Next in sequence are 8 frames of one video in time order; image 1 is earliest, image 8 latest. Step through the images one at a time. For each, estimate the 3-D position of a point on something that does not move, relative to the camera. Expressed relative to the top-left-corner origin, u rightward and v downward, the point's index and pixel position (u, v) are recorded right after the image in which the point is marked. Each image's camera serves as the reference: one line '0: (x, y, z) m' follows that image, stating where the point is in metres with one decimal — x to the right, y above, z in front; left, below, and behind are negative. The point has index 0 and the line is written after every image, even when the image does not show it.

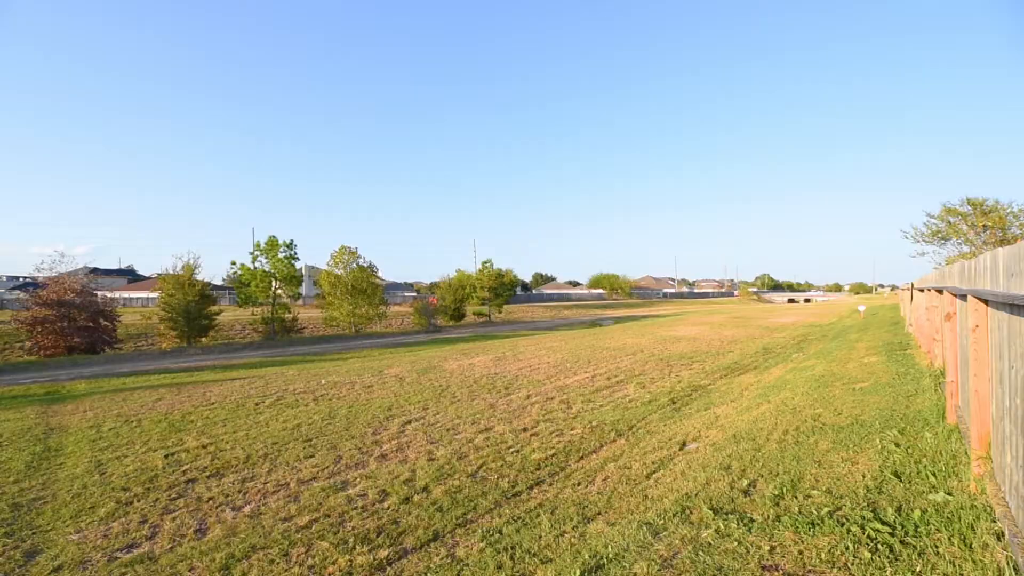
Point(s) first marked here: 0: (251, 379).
0: (-6.8, -2.5, +11.4) m
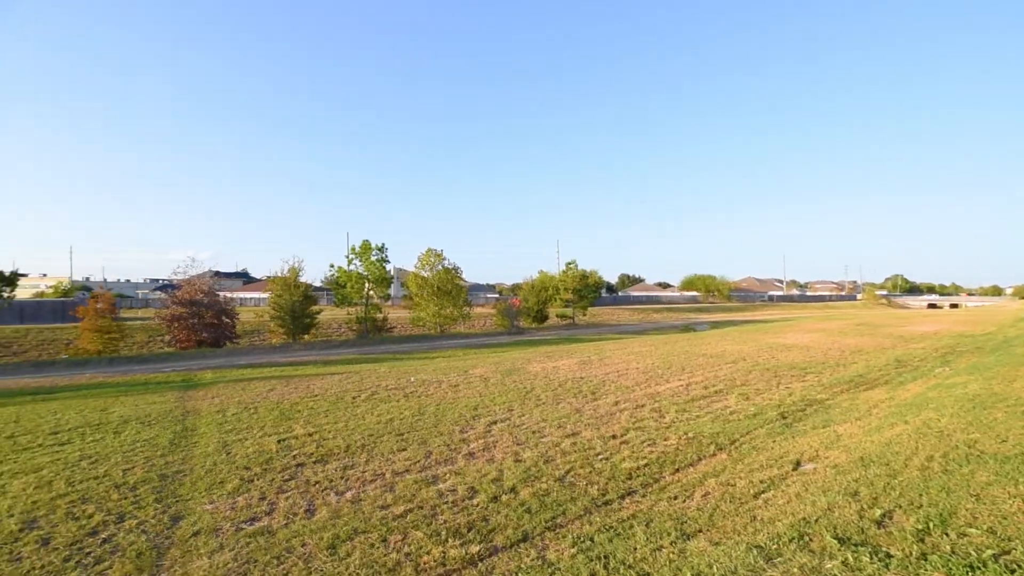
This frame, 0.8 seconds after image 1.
0: (-4.7, -2.5, +12.2) m
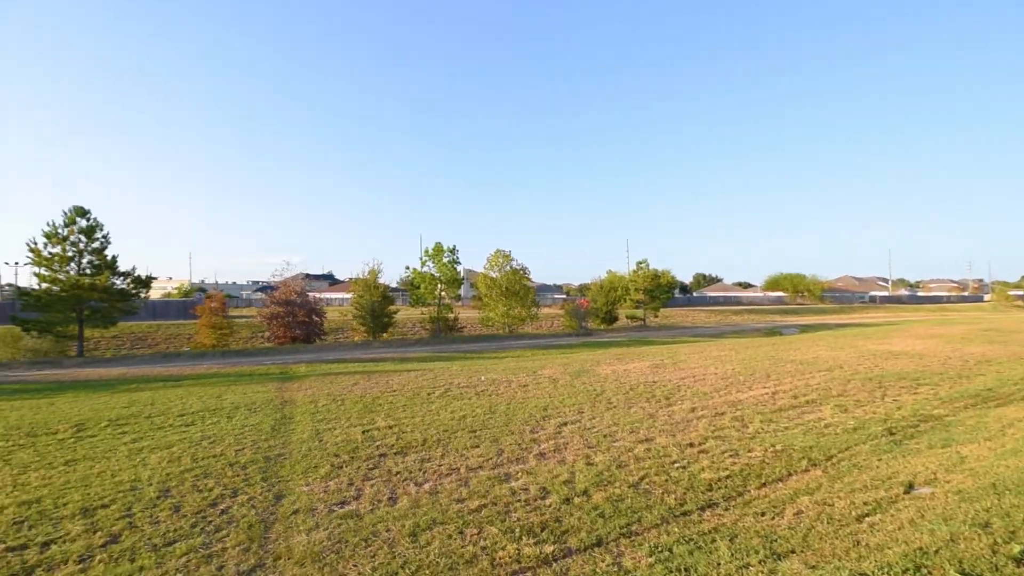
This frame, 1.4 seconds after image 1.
0: (-2.7, -2.5, +12.8) m
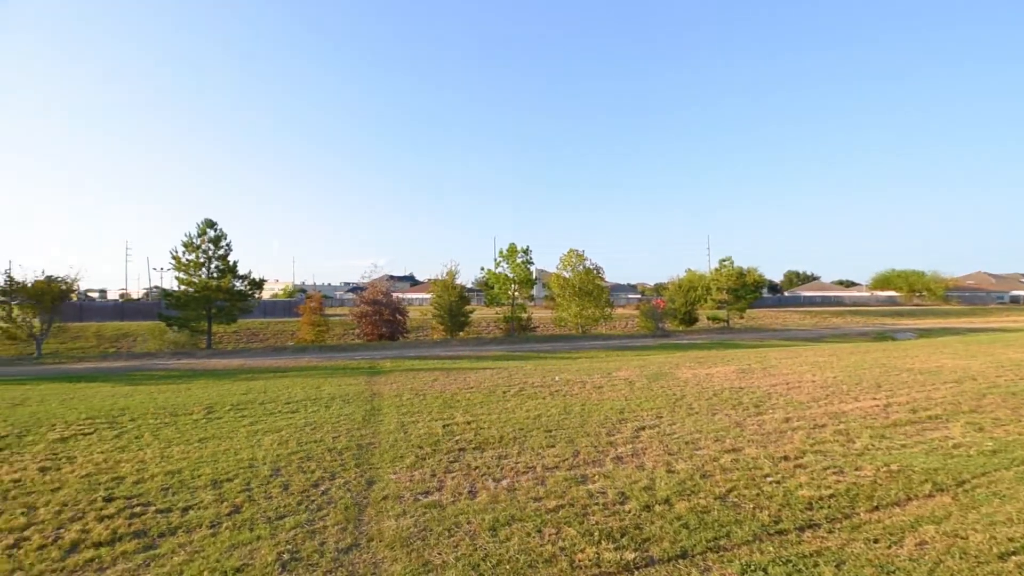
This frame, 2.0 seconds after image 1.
0: (-0.5, -2.5, +13.1) m
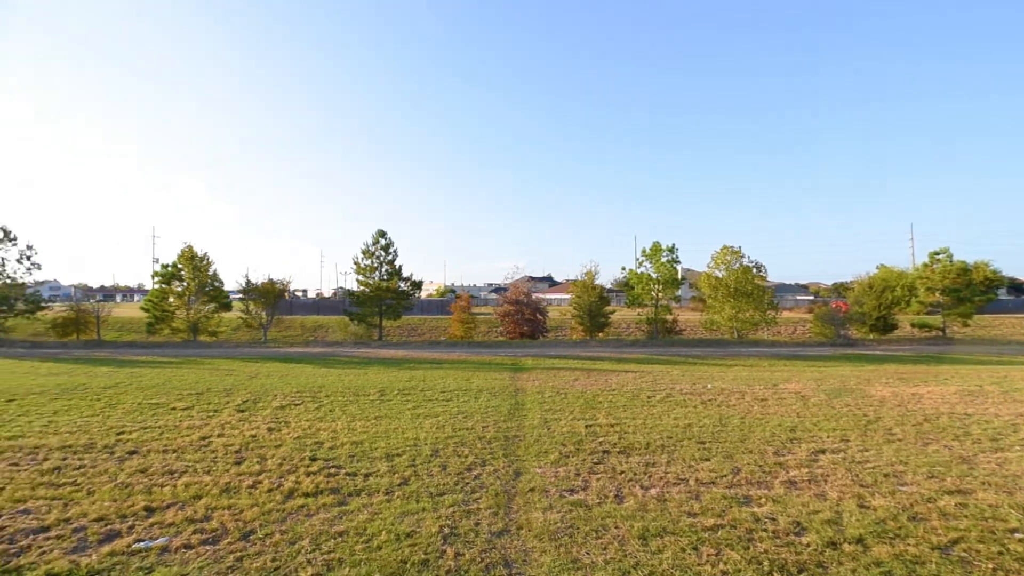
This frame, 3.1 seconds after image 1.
0: (+3.7, -2.6, +12.6) m
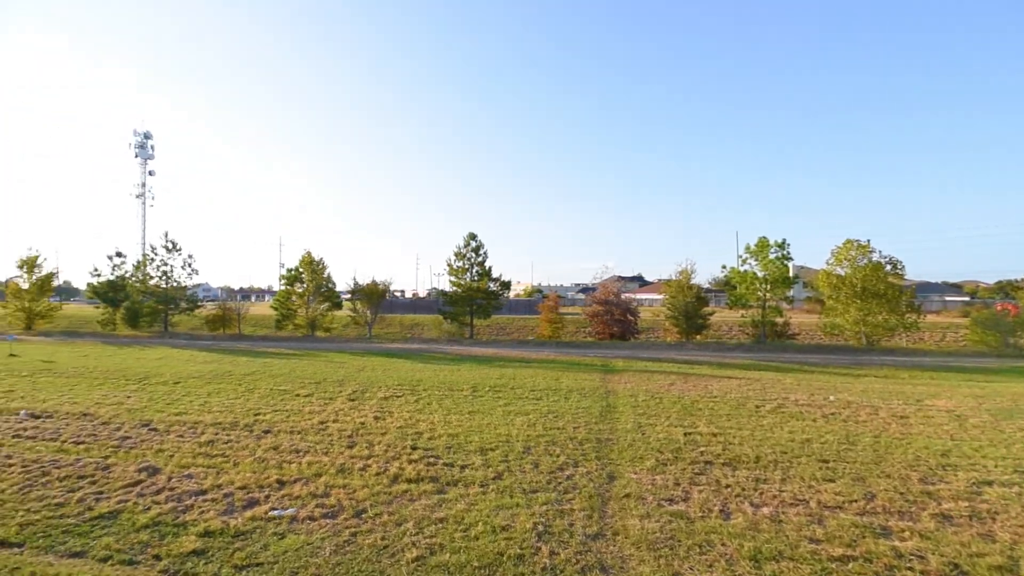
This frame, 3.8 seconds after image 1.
0: (+6.2, -2.5, +11.6) m
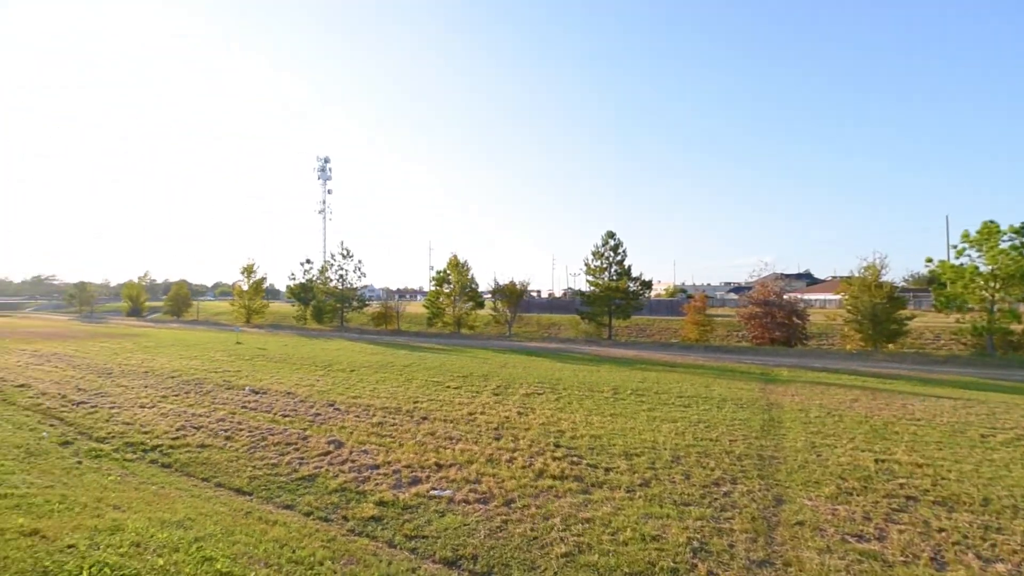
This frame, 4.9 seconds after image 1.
0: (+9.6, -2.5, +9.5) m
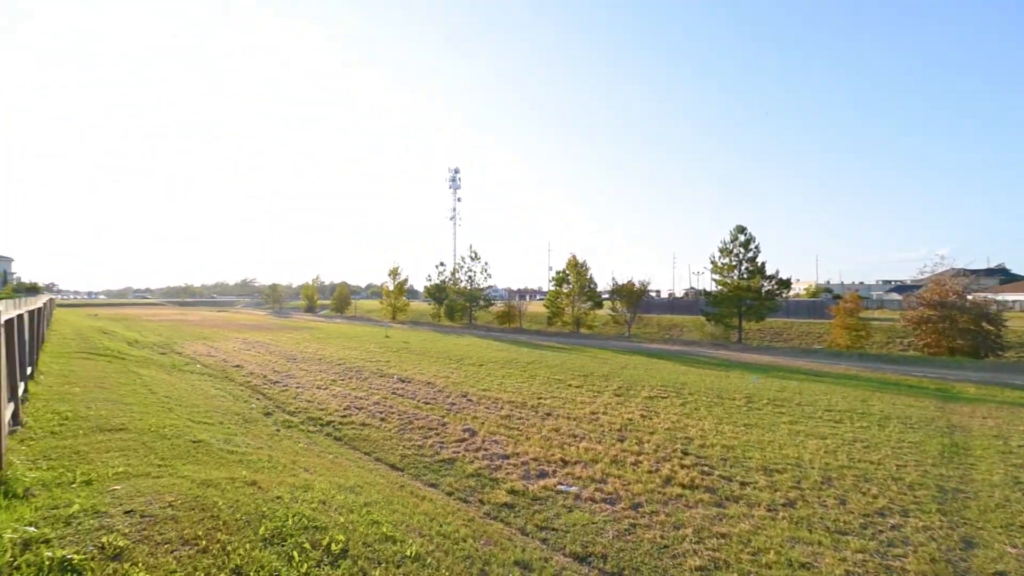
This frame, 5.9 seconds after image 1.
0: (+12.1, -2.5, +7.0) m
